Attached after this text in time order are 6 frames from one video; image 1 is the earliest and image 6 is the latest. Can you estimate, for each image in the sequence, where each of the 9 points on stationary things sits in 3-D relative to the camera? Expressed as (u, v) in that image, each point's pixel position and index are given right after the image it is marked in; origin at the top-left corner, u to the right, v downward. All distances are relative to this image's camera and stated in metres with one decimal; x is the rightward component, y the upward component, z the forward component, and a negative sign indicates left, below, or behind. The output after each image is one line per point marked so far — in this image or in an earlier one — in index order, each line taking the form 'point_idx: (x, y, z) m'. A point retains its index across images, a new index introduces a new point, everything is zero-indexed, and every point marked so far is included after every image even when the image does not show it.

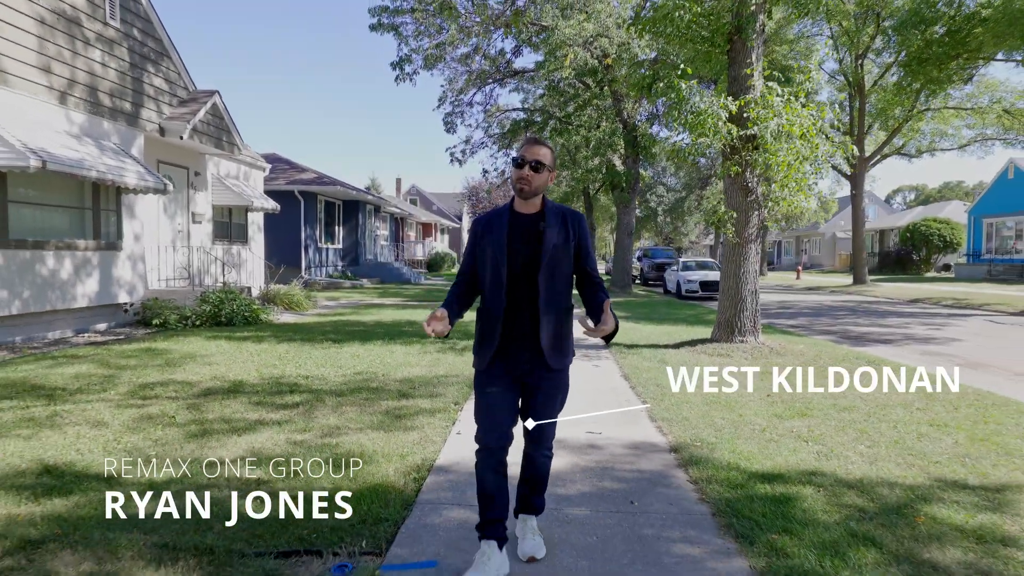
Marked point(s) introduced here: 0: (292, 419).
0: (-1.8, -1.0, +5.5) m
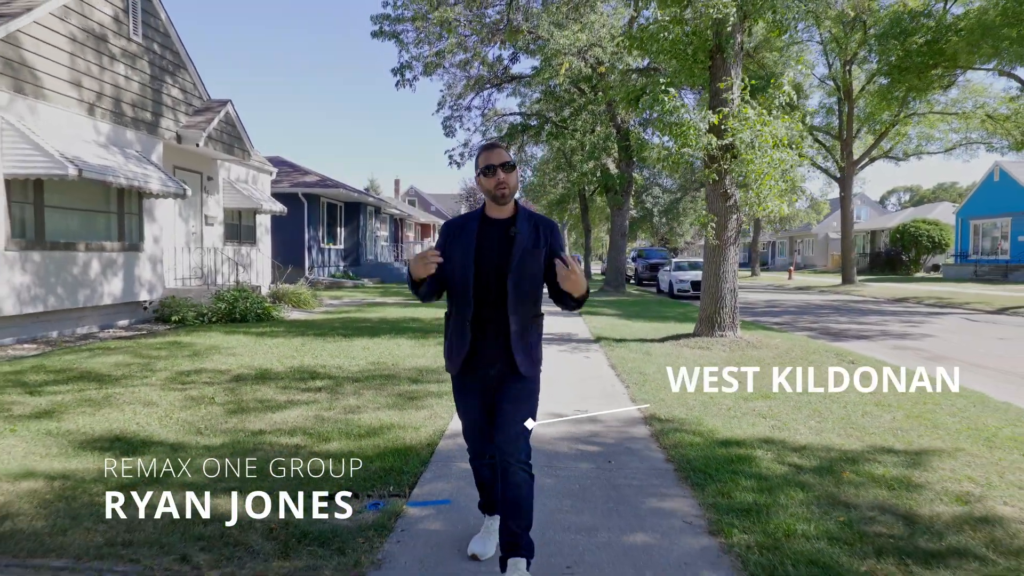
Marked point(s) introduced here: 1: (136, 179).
0: (-1.8, -1.0, +6.2) m
1: (-6.0, +1.7, +10.8) m
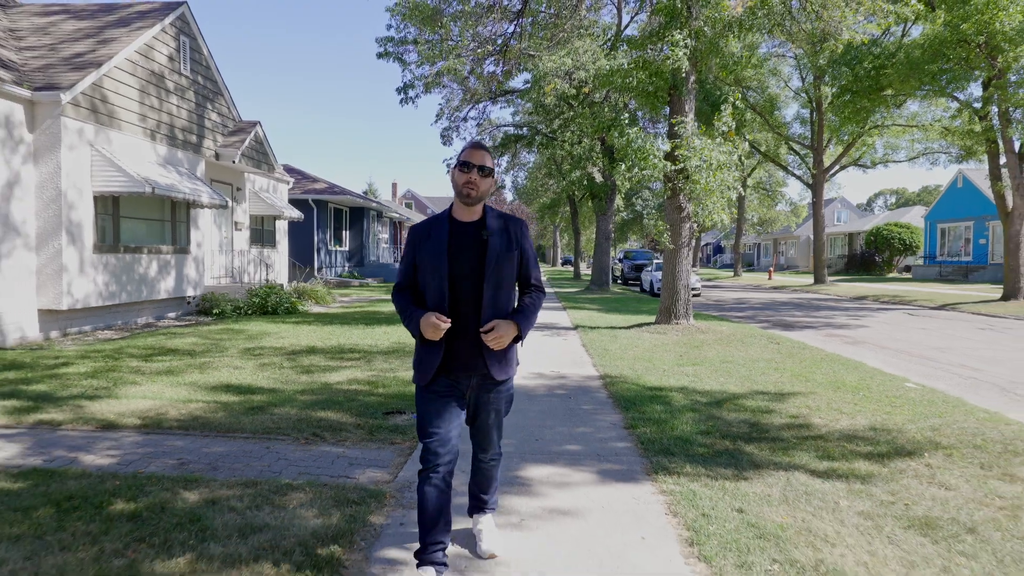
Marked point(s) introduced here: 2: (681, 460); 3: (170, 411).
0: (-1.9, -0.9, +8.4) m
1: (-6.1, +1.8, +12.9) m
2: (+1.2, -1.2, +4.7) m
3: (-2.9, -1.0, +5.8) m
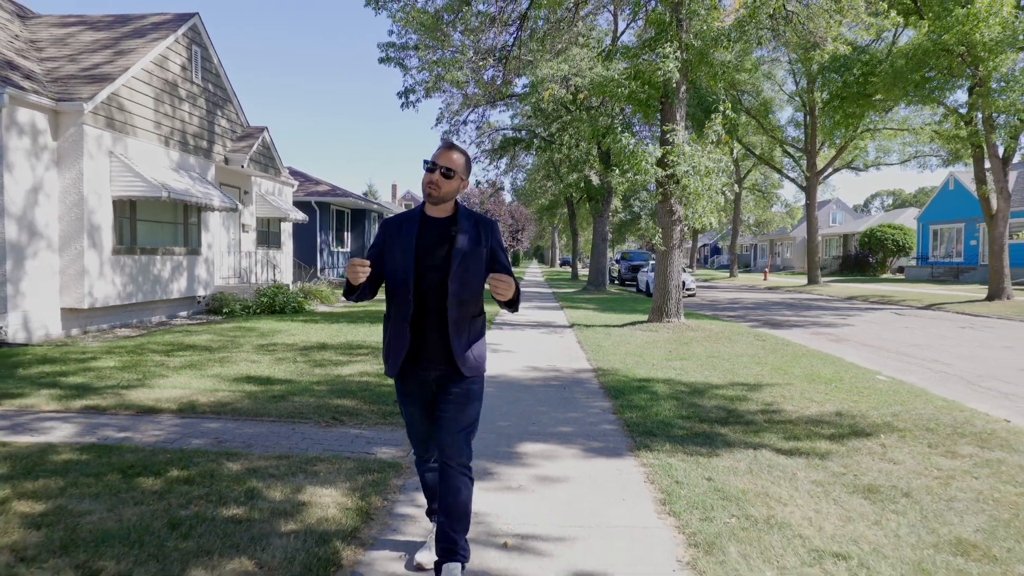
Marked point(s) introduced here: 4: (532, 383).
0: (-1.9, -0.9, +9.0) m
1: (-6.2, +1.8, +13.5) m
2: (+1.2, -1.2, +5.3) m
3: (-2.9, -1.0, +6.3) m
4: (+0.2, -1.1, +7.6) m
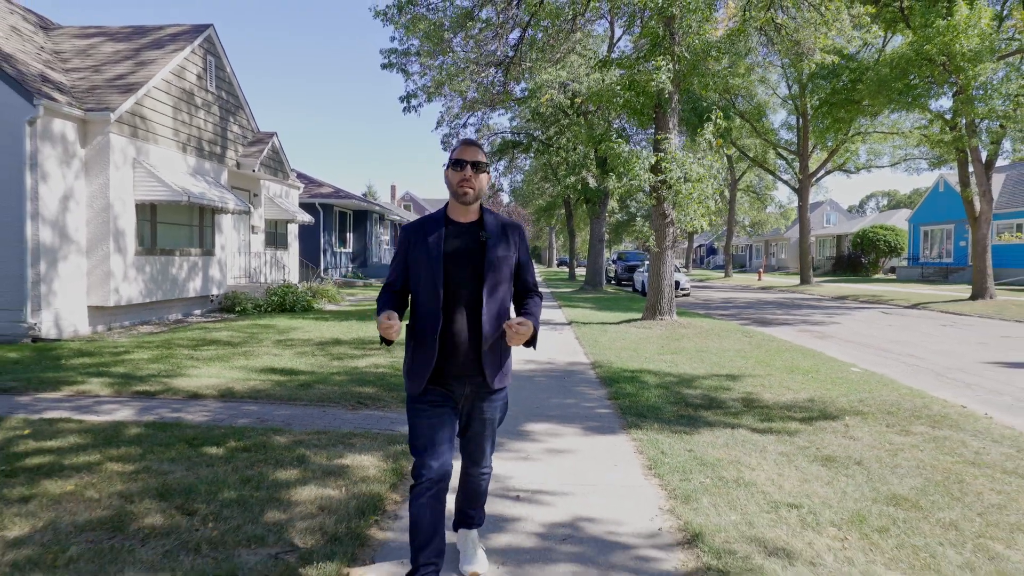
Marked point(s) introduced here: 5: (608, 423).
0: (-1.9, -0.9, +9.7) m
1: (-6.1, +1.8, +14.2) m
2: (+1.2, -1.2, +6.0) m
3: (-2.9, -1.0, +7.0) m
4: (+0.3, -1.0, +8.3) m
5: (+0.9, -1.2, +6.0) m
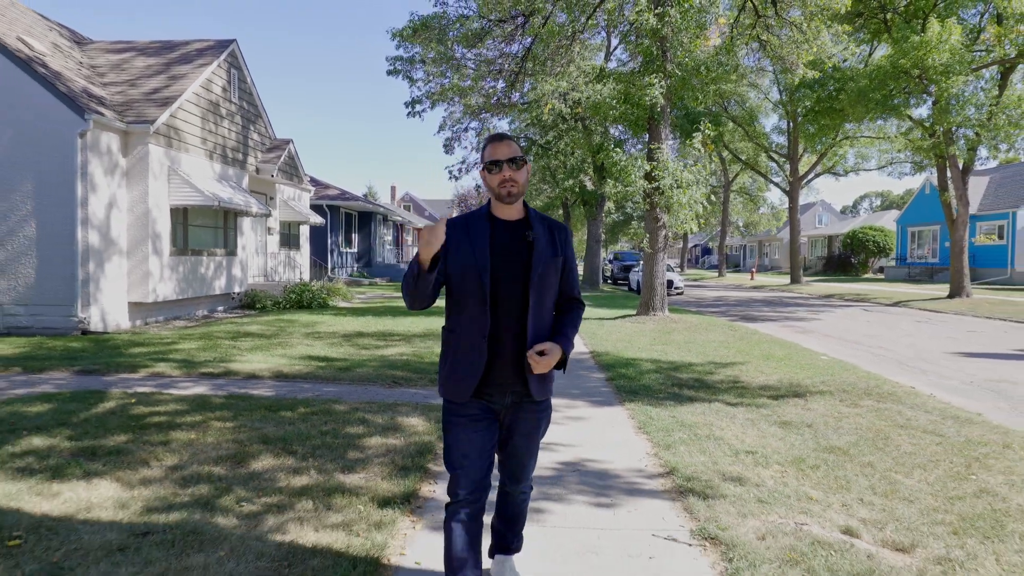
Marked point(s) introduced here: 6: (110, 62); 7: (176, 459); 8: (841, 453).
0: (-1.7, -0.9, +10.8) m
1: (-6.0, +1.9, +15.3) m
2: (+1.4, -1.1, +7.2) m
3: (-2.7, -1.0, +8.1) m
4: (+0.4, -1.0, +9.4) m
5: (+1.0, -1.2, +7.1) m
6: (-8.9, +5.0, +15.0) m
7: (-2.1, -1.1, +4.3) m
8: (+2.5, -1.2, +5.1) m
